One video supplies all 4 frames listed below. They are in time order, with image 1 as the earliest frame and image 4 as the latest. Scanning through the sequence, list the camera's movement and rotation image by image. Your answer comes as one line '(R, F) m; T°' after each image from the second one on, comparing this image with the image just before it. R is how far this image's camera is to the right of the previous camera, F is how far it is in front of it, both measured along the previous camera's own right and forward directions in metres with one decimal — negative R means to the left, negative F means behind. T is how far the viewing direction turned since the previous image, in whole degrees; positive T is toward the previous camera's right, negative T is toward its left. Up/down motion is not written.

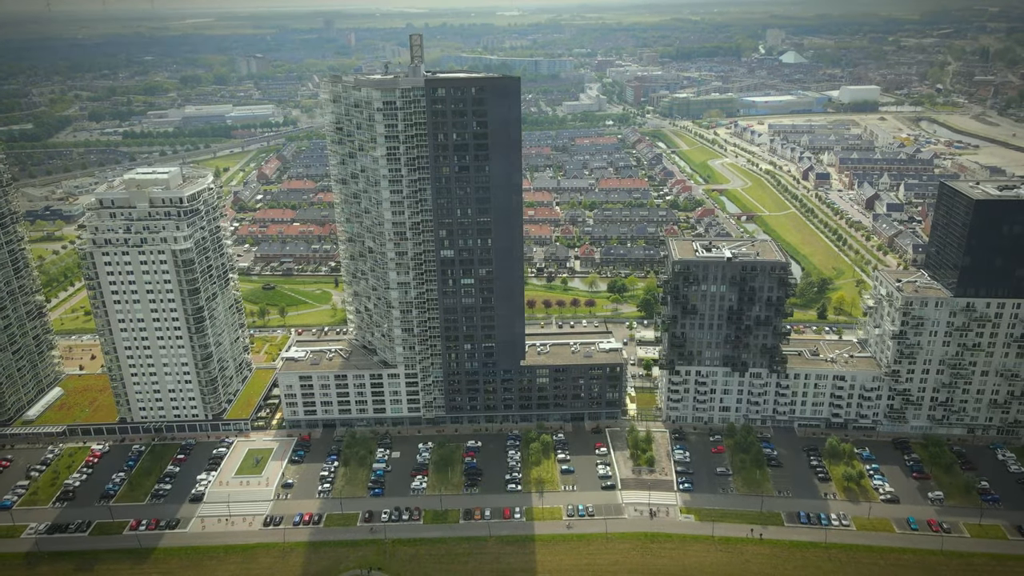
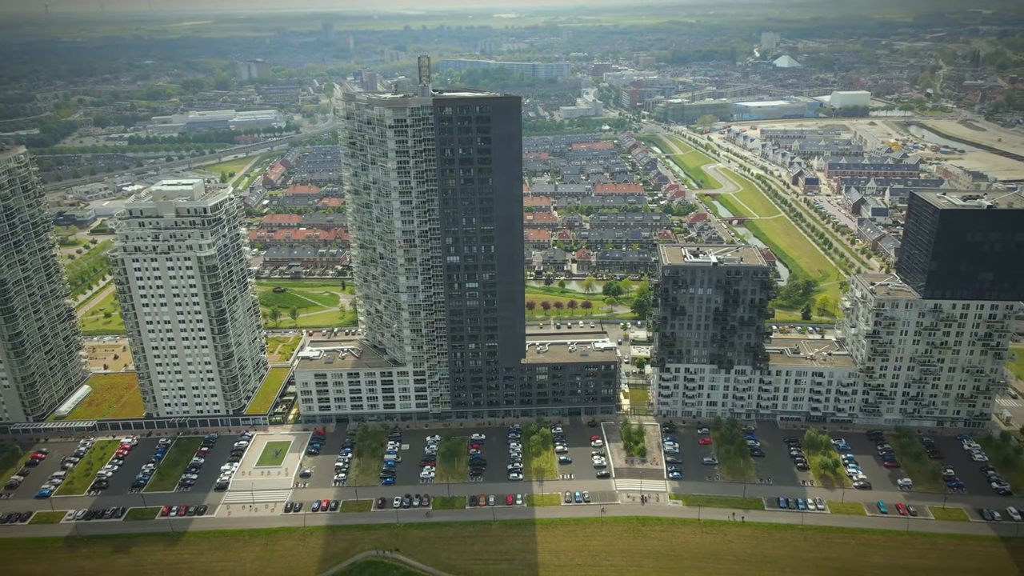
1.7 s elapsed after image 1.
(-0.1, -1.7) m; 0°
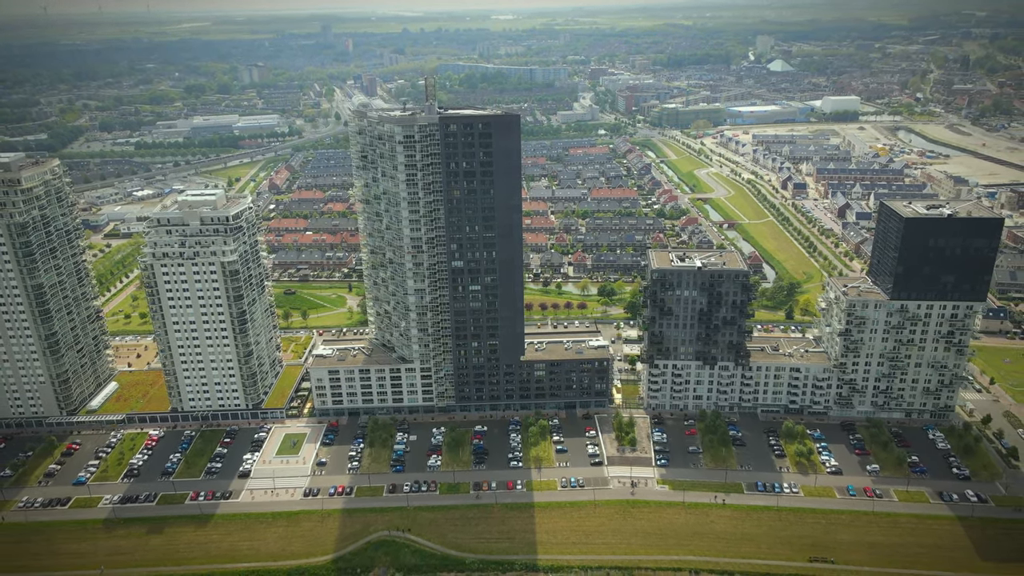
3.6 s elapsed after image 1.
(-0.1, -2.0) m; 0°
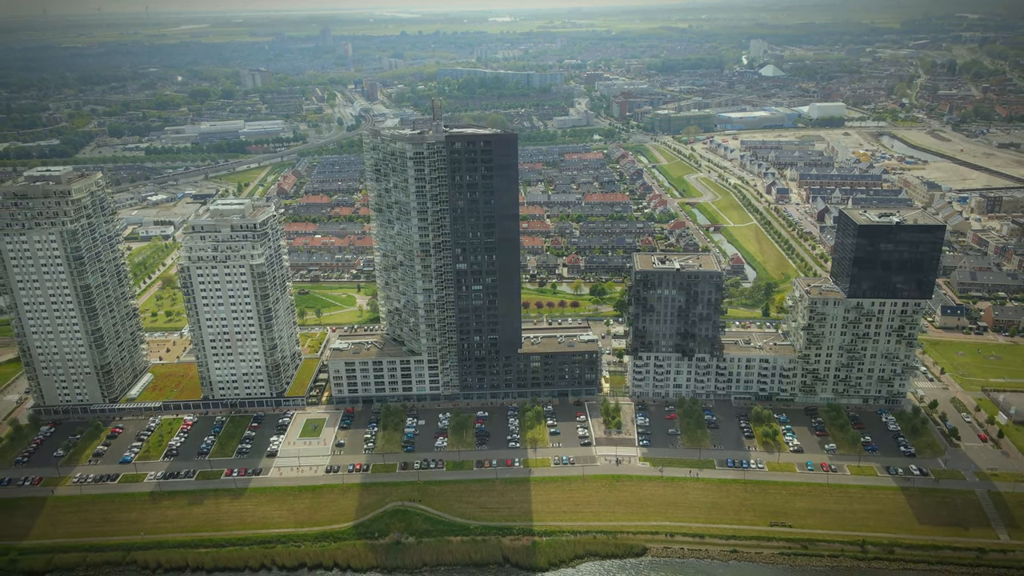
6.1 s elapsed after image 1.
(0.0, -3.1) m; 0°
